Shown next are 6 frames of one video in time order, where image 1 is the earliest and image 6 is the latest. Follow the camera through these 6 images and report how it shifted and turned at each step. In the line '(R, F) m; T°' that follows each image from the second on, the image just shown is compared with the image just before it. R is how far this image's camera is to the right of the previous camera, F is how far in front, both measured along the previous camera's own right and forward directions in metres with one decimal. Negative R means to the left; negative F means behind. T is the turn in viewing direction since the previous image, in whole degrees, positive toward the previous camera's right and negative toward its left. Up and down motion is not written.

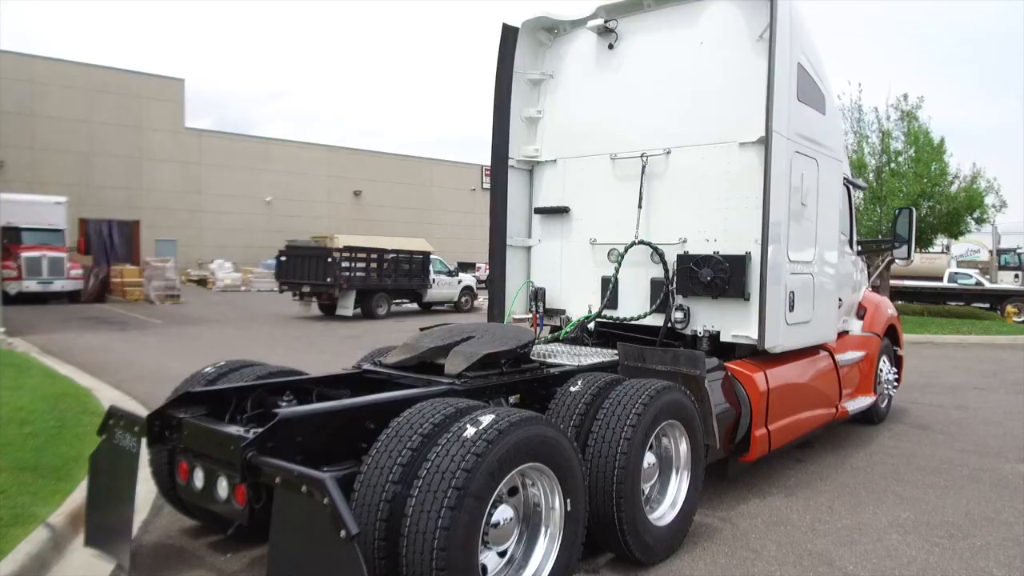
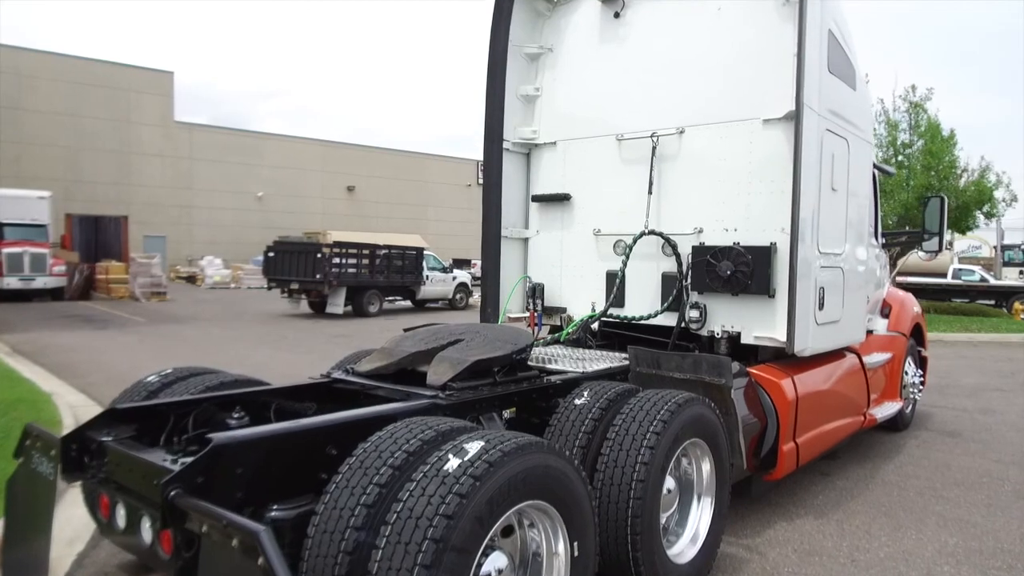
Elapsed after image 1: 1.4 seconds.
(0.0, +0.6) m; 0°
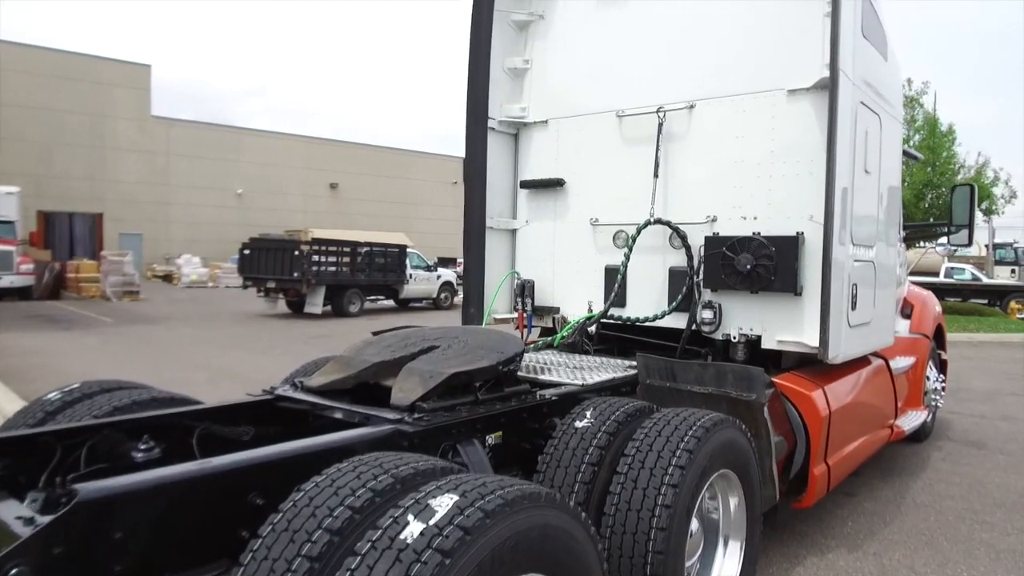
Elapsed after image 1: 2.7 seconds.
(0.0, +0.7) m; +1°
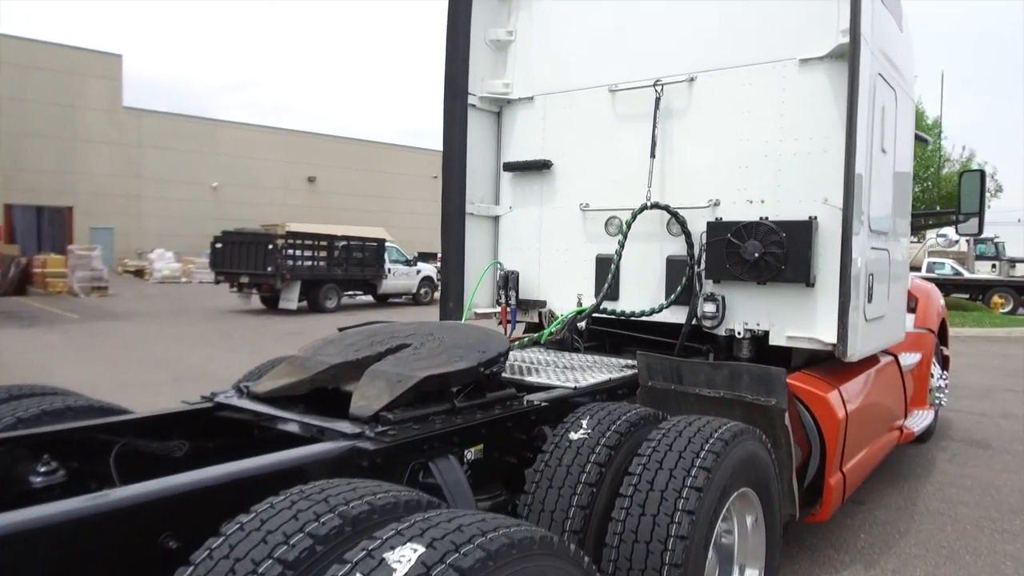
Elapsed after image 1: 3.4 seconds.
(0.0, +0.4) m; +1°
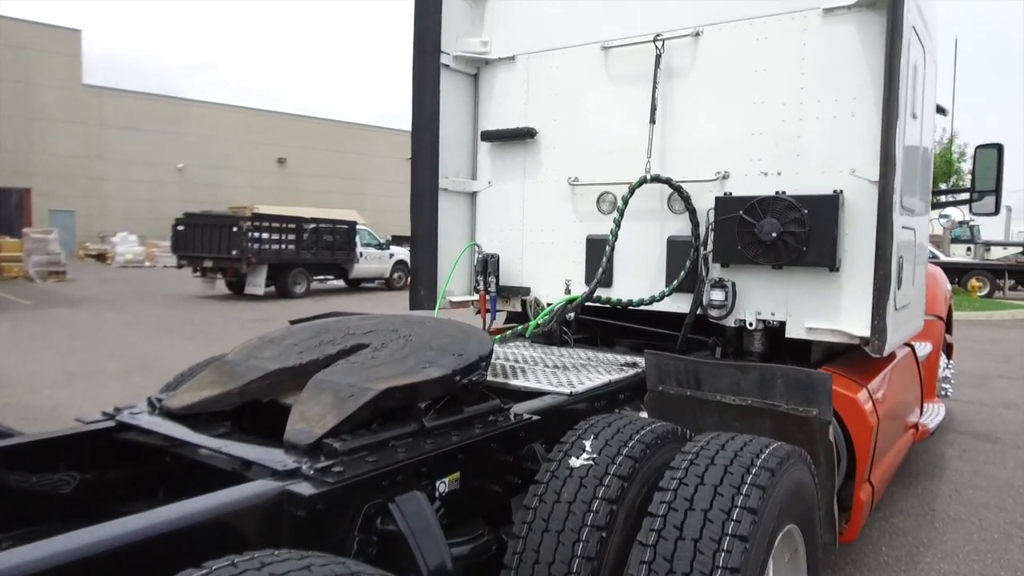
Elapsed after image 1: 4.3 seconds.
(0.0, +0.5) m; +2°
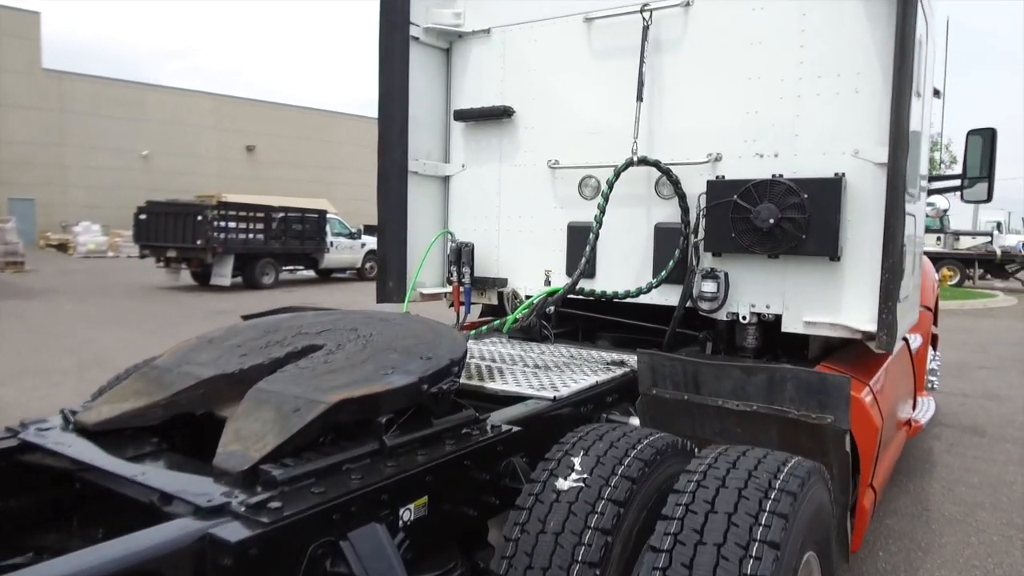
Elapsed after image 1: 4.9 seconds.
(0.0, +0.3) m; +2°
